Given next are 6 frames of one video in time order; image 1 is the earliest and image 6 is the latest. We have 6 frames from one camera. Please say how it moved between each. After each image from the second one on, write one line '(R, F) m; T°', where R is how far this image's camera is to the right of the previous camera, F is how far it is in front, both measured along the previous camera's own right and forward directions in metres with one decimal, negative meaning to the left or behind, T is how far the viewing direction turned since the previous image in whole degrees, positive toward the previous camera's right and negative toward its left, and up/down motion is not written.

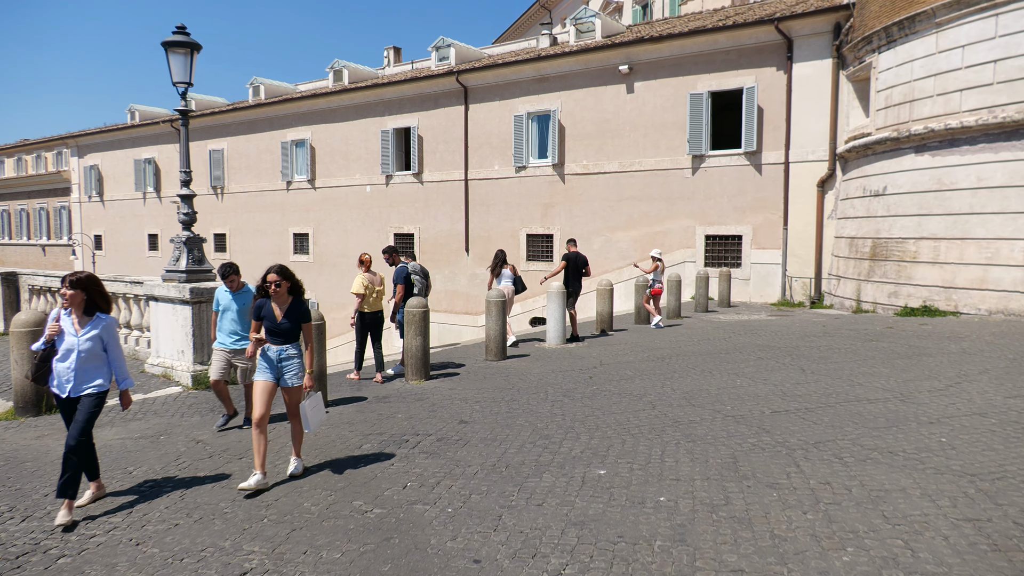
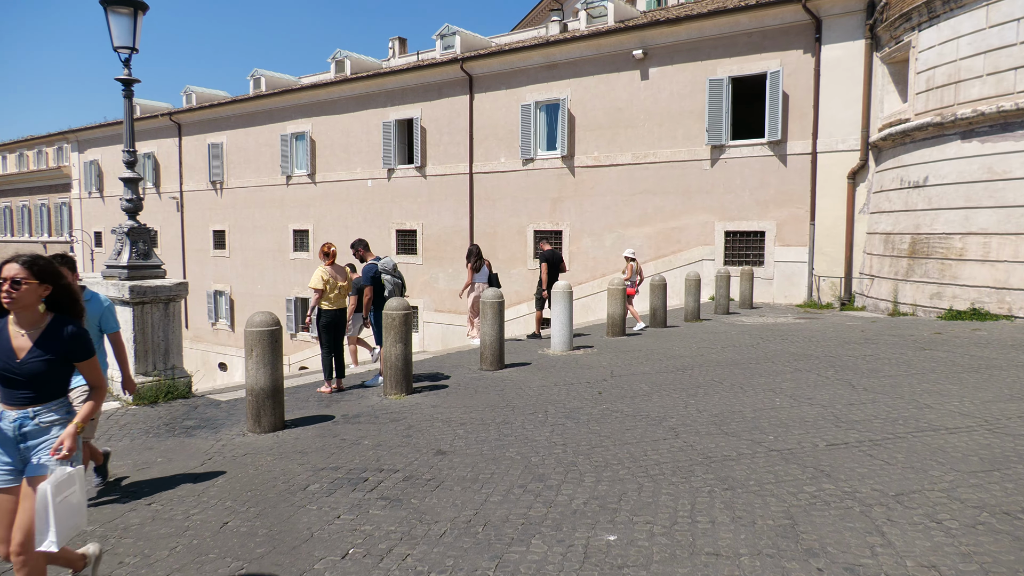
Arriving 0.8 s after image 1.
(+0.1, +1.0) m; -1°
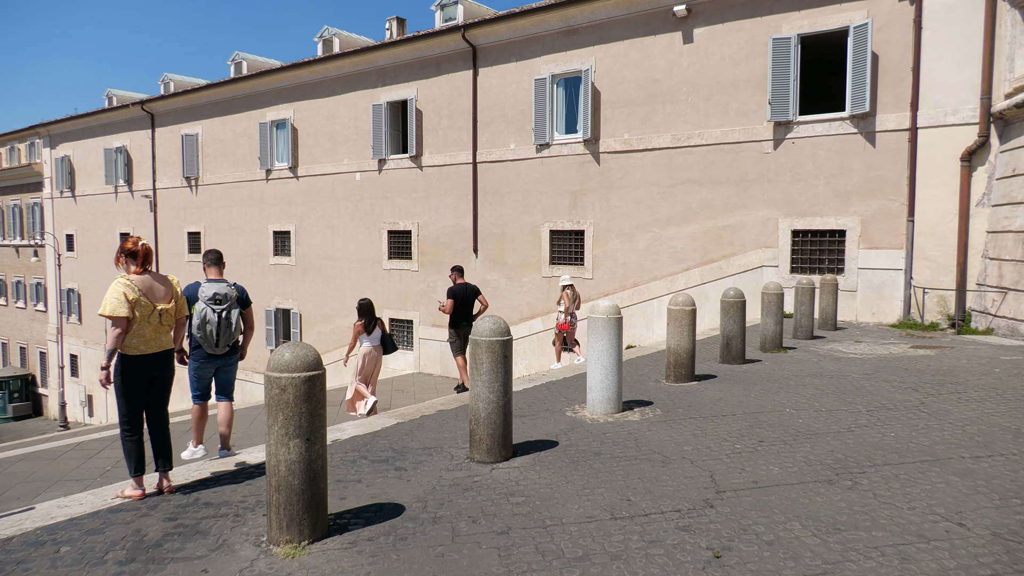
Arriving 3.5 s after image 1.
(0.0, +3.1) m; -1°
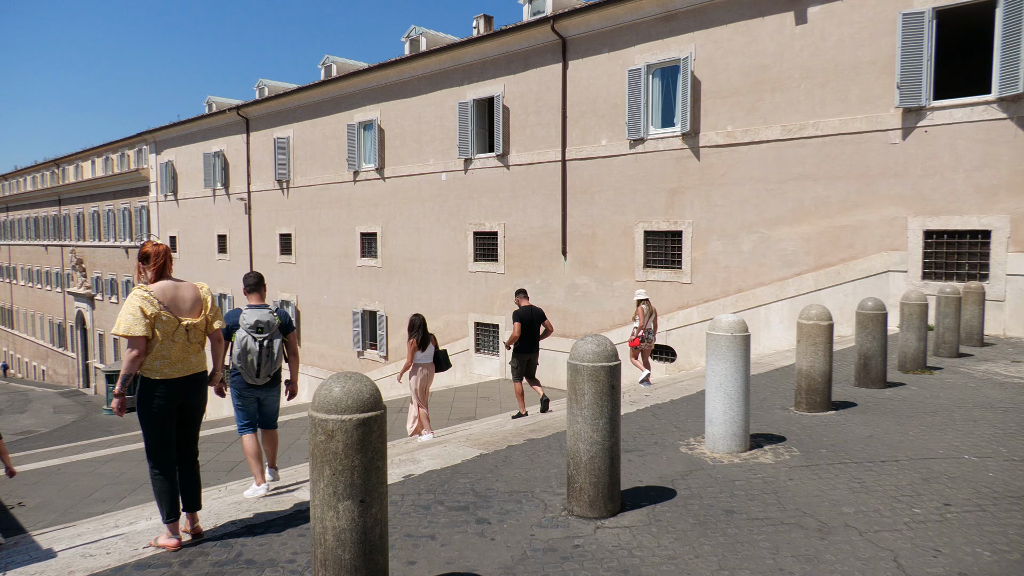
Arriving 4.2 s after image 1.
(-0.1, +0.8) m; -7°
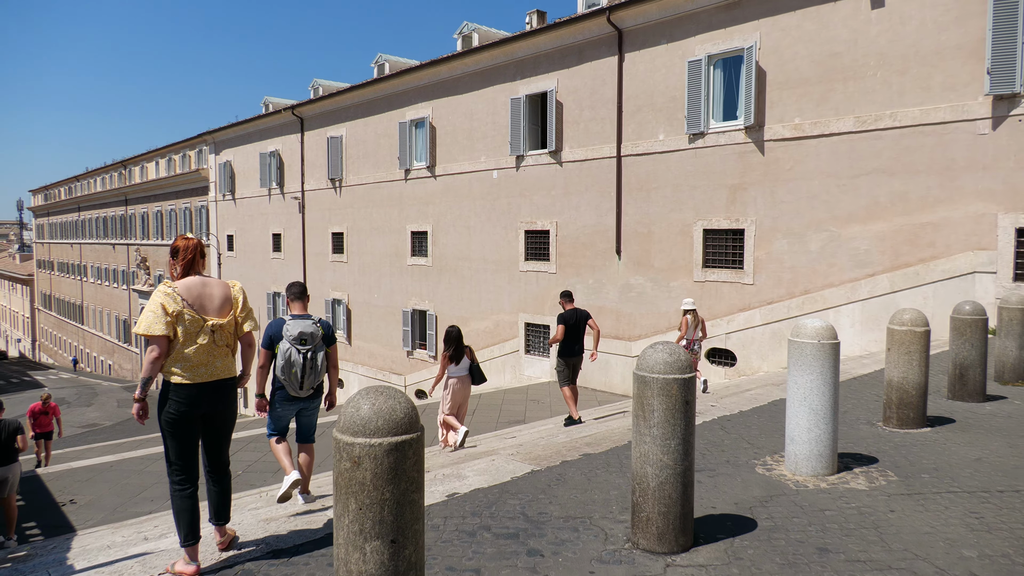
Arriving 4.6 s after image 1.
(0.0, +0.4) m; -4°
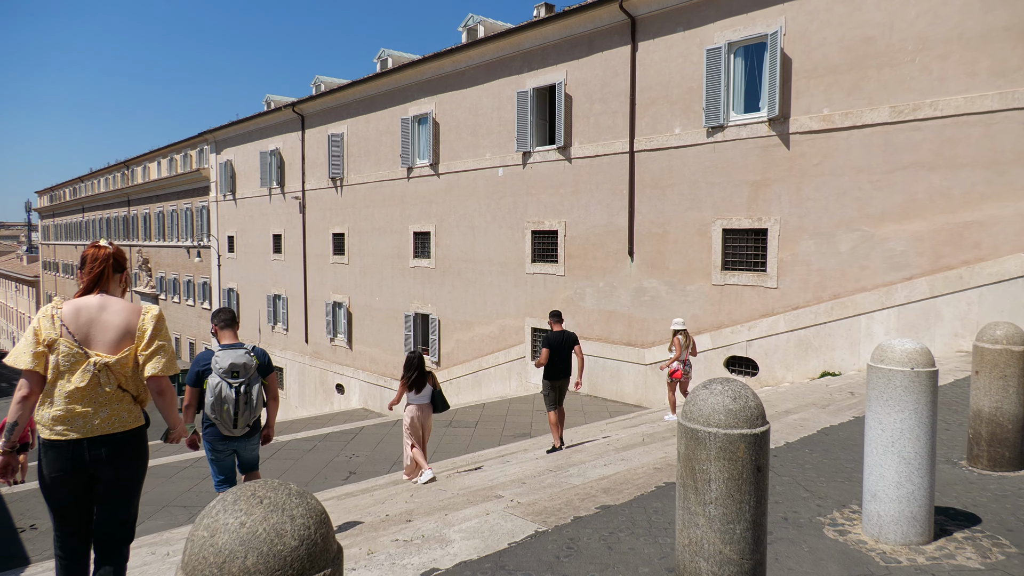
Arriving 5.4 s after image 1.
(0.0, +0.9) m; -1°
